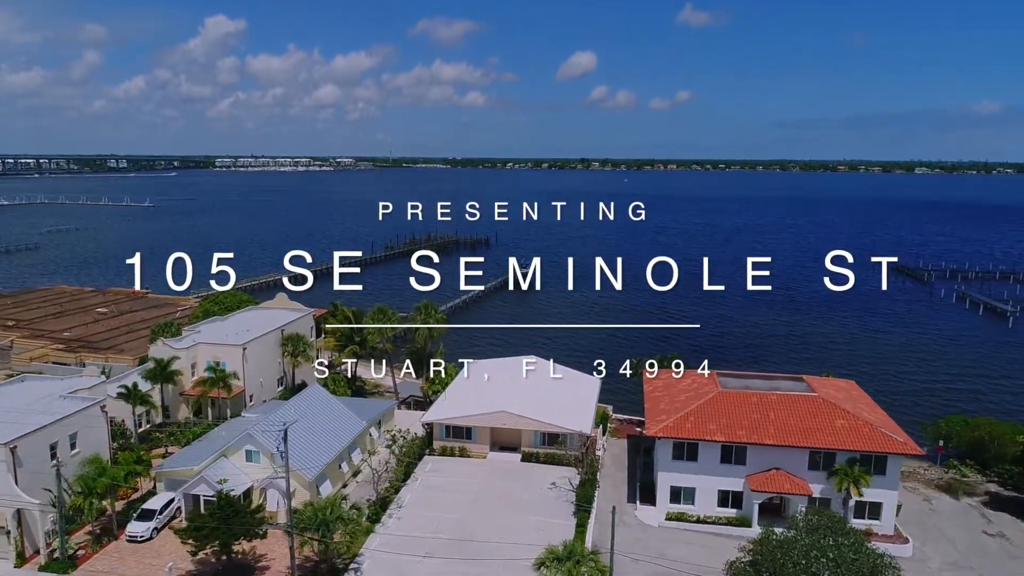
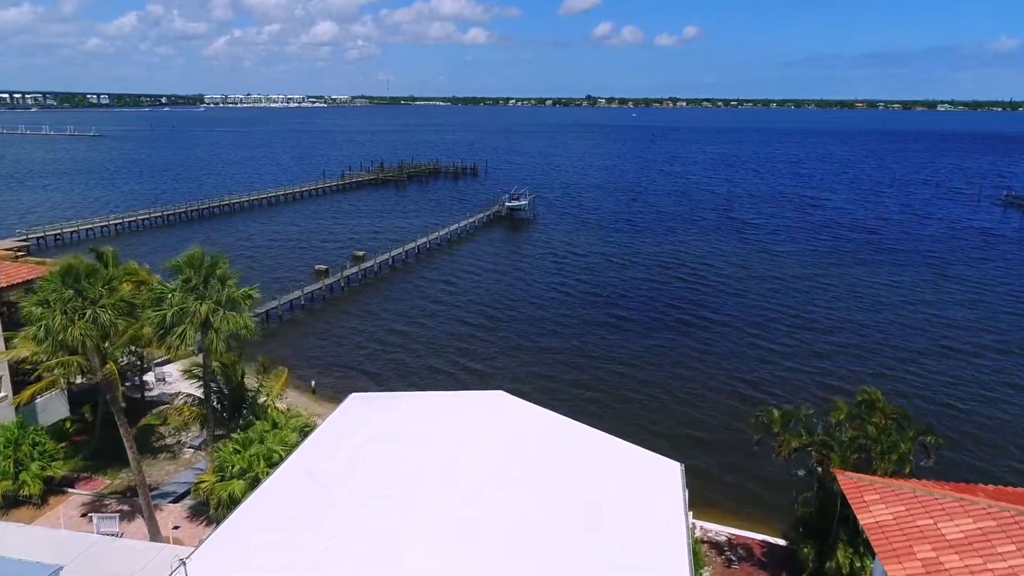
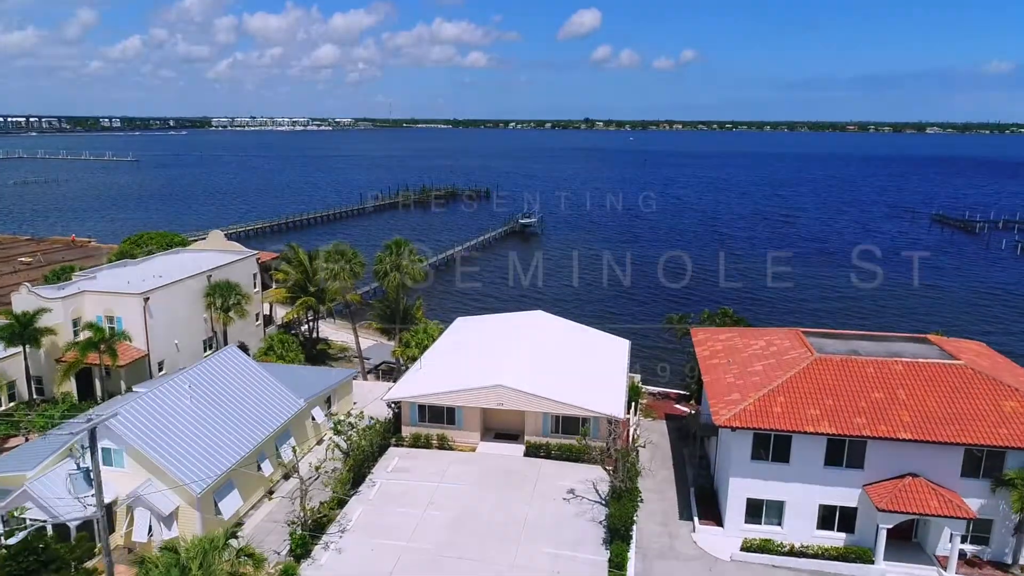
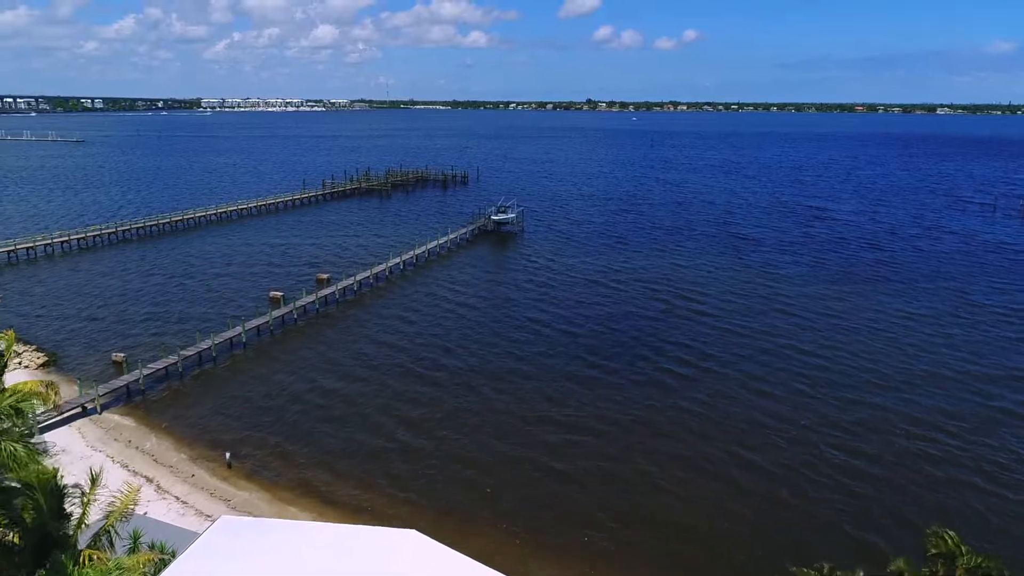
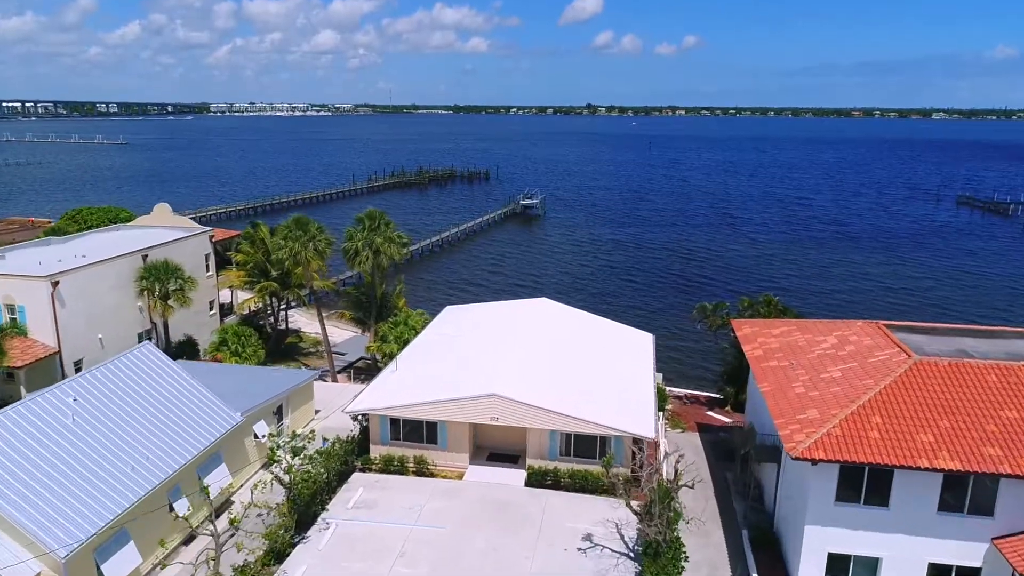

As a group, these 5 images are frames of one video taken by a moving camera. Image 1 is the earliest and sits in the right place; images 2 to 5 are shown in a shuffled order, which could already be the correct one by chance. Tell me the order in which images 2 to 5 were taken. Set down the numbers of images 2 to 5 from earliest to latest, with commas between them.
3, 5, 2, 4
